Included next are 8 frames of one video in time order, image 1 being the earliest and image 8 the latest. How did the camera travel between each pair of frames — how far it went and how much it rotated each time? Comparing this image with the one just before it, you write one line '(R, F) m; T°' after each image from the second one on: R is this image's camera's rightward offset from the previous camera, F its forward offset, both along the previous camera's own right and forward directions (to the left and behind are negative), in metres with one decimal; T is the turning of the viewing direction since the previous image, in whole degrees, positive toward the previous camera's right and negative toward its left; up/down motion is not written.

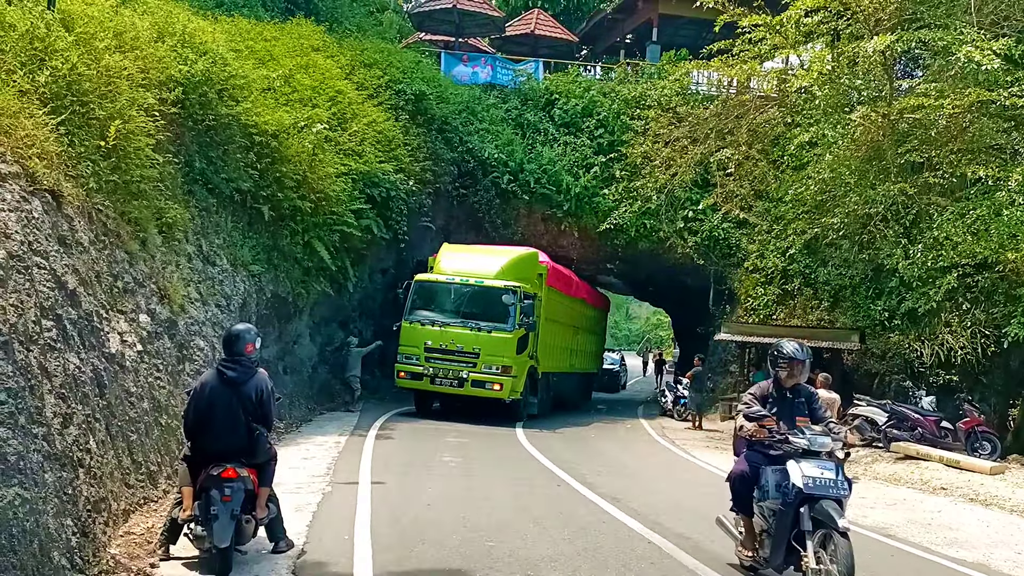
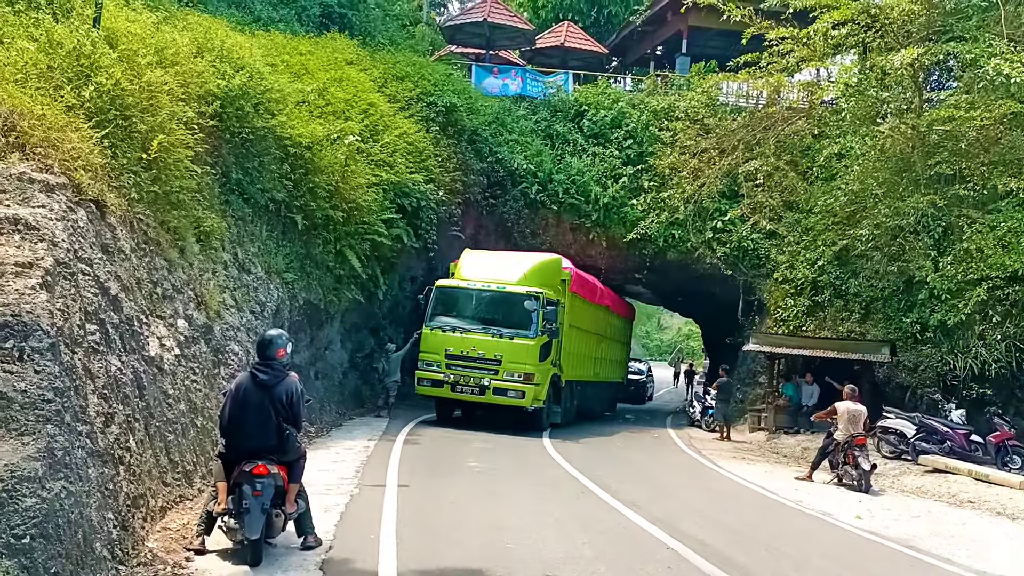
(+0.1, -0.2) m; -2°
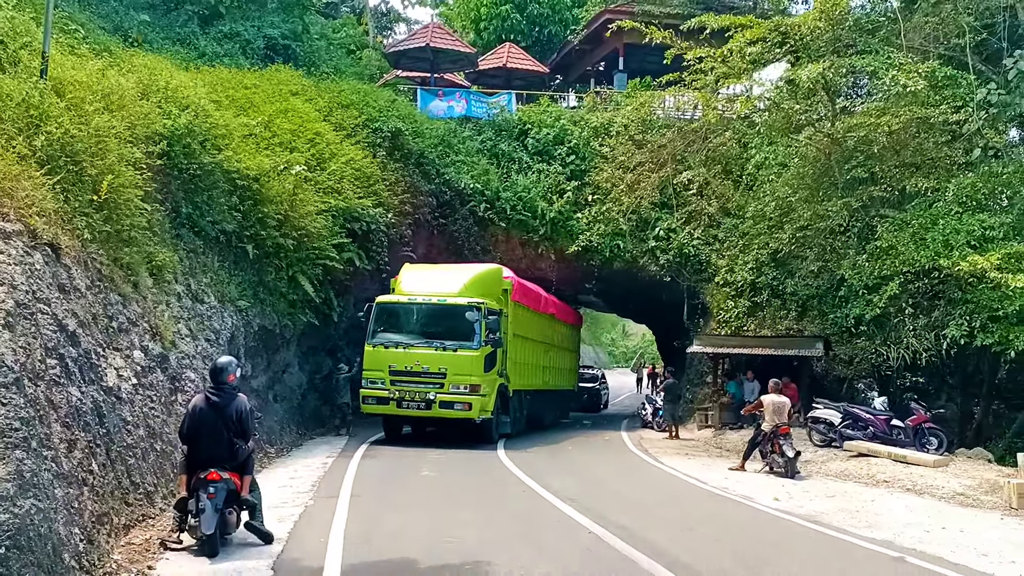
(+0.4, -0.8) m; +3°
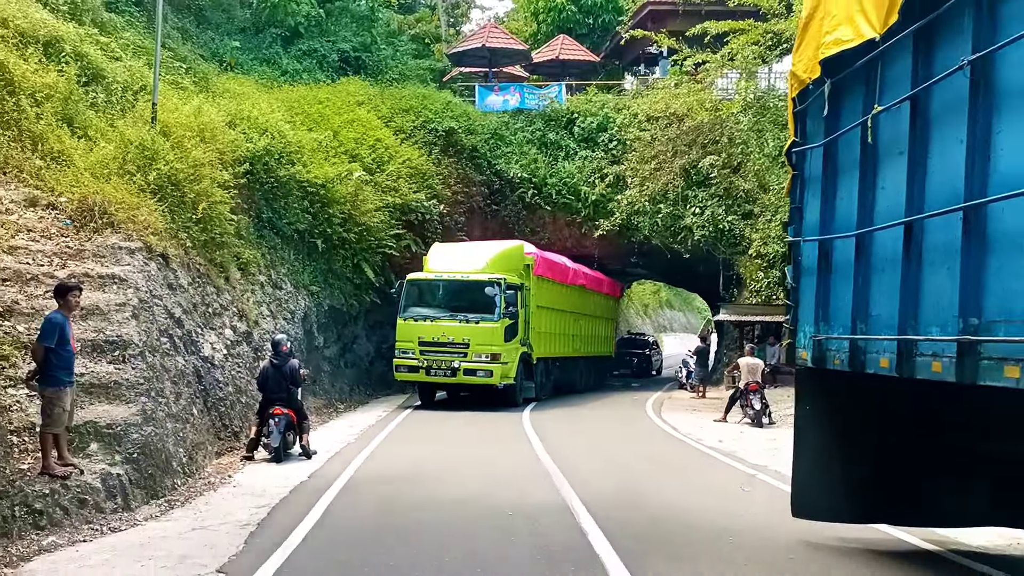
(+1.9, -2.7) m; -8°
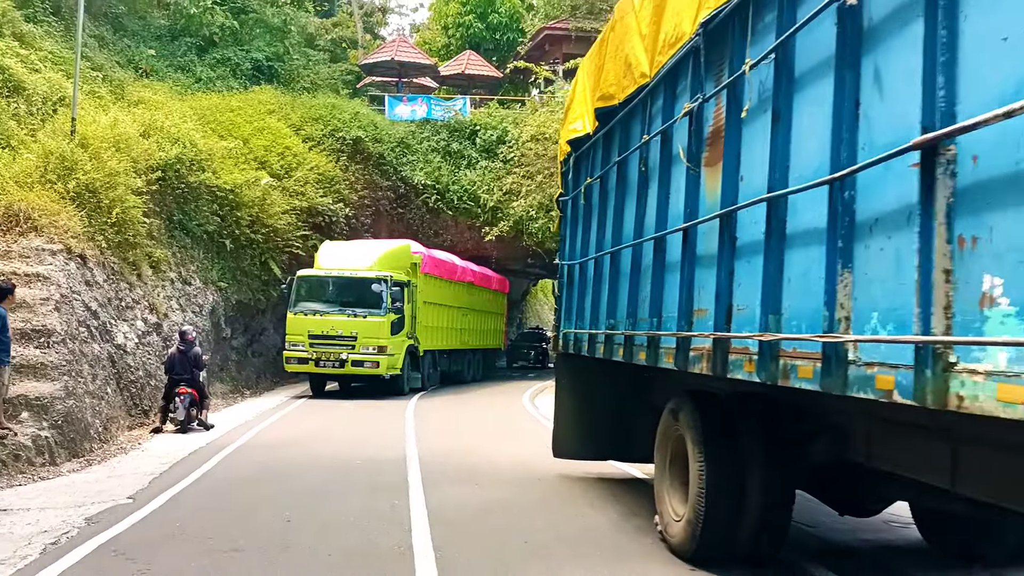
(+0.9, -2.5) m; +5°
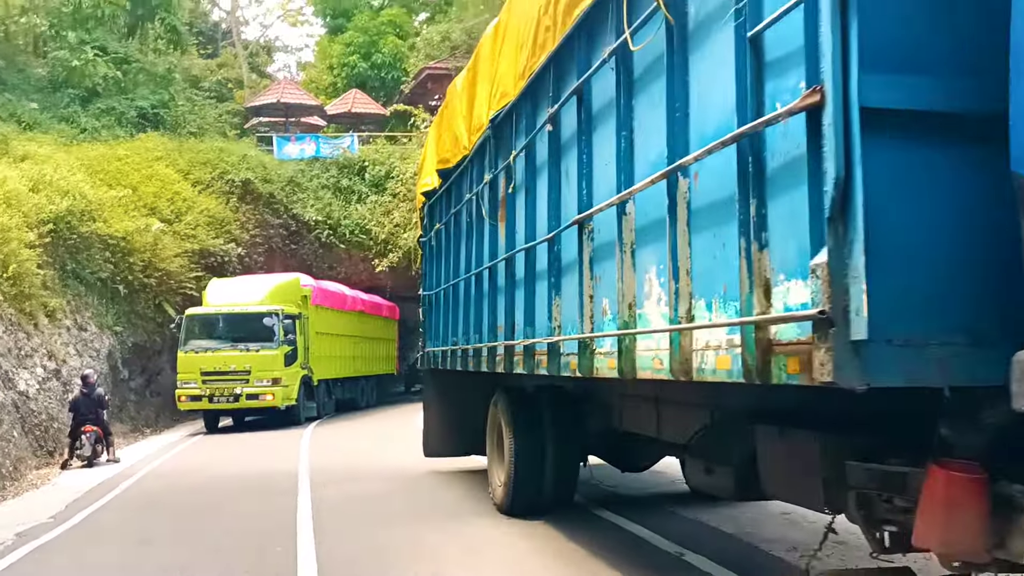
(+0.5, -1.9) m; +7°
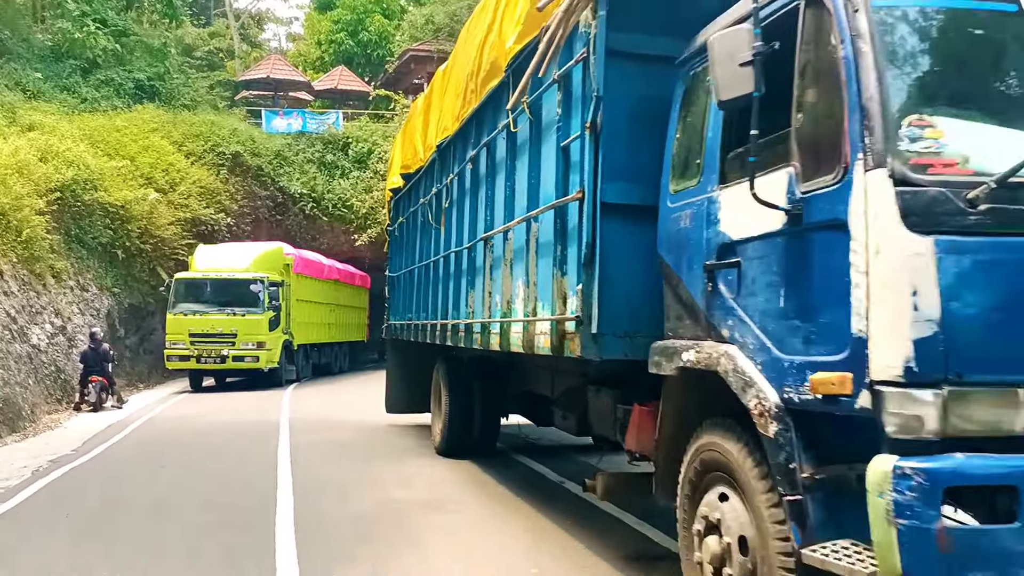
(+0.5, -1.9) m; +1°
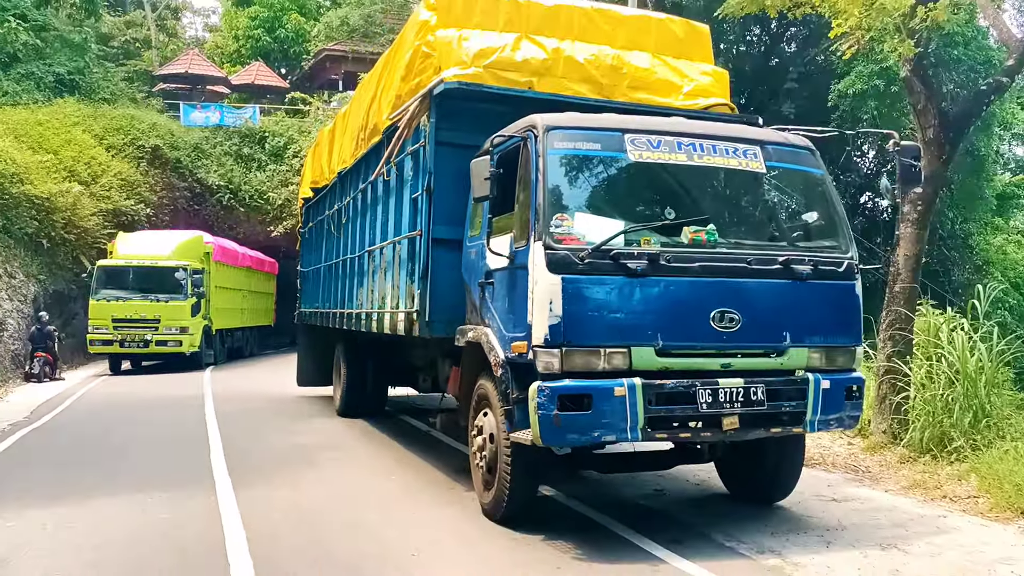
(+0.5, -2.6) m; +6°
